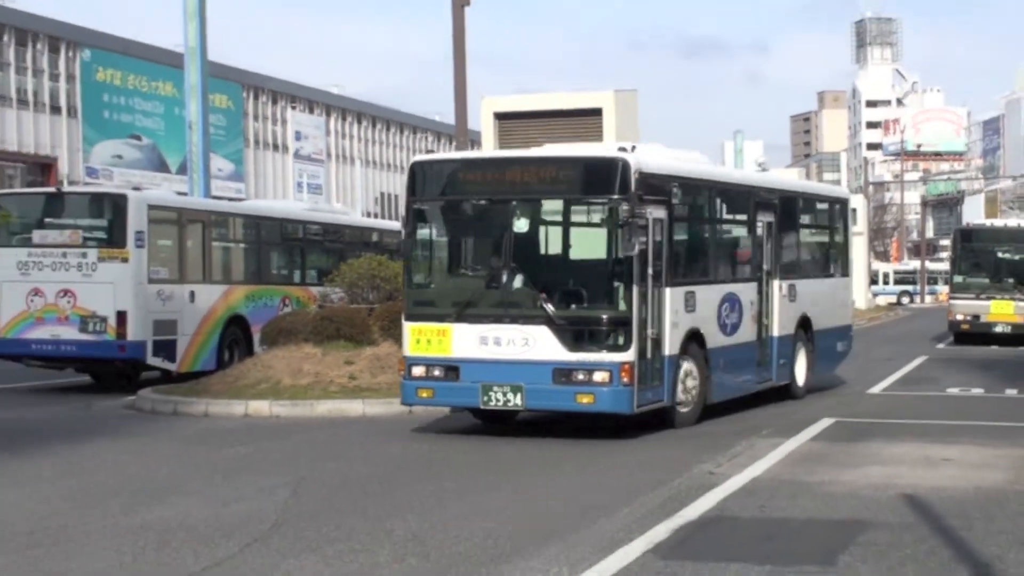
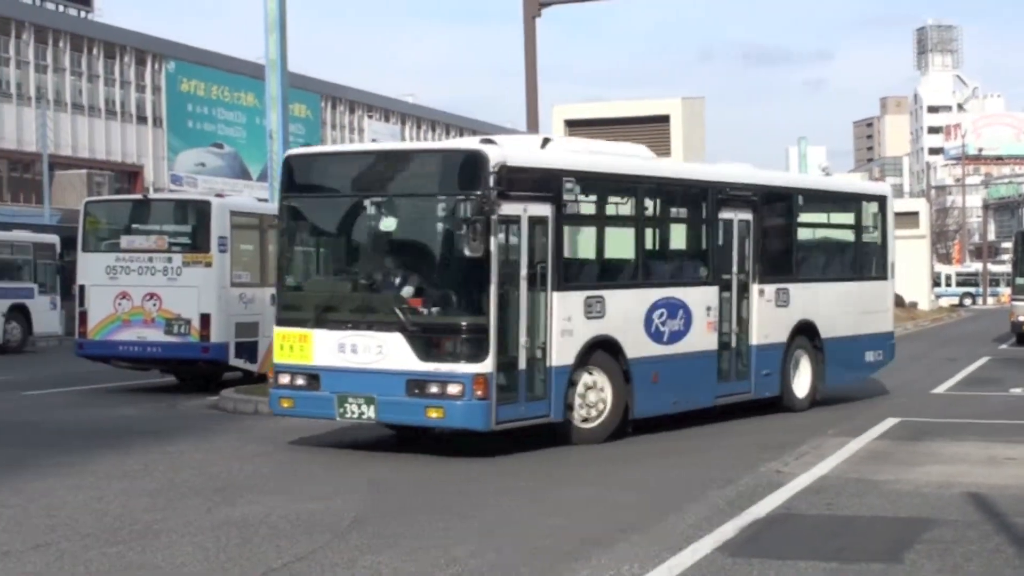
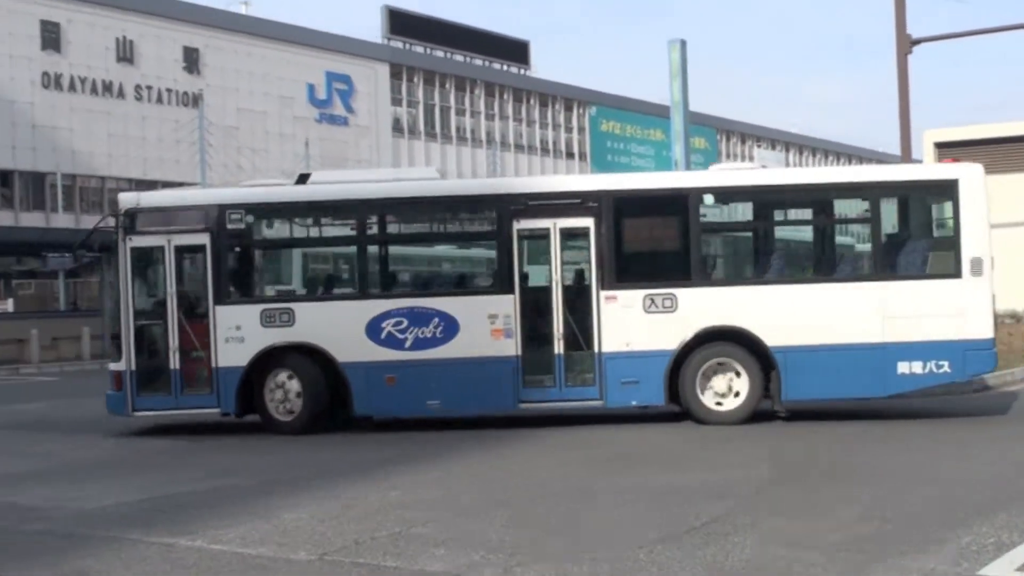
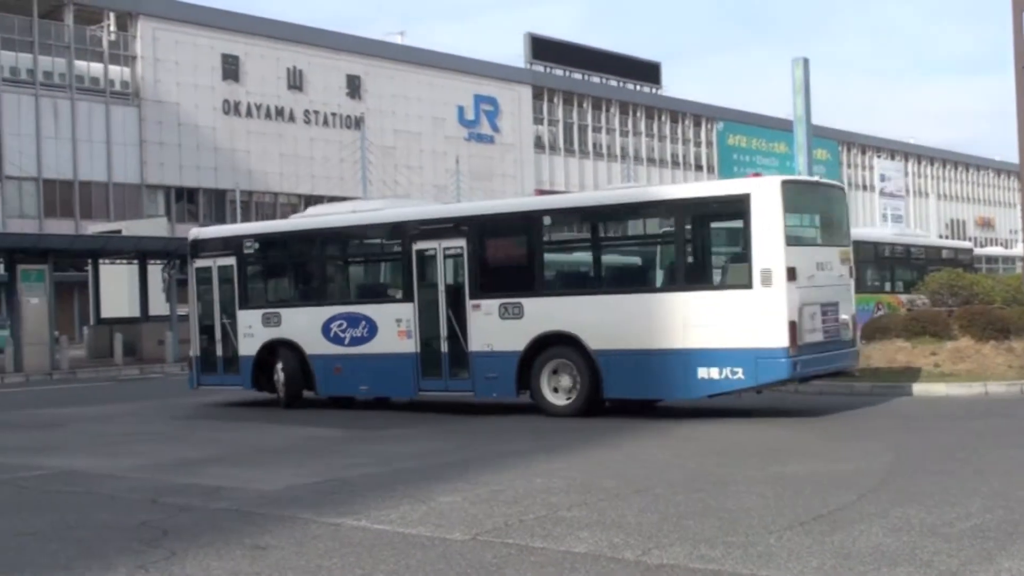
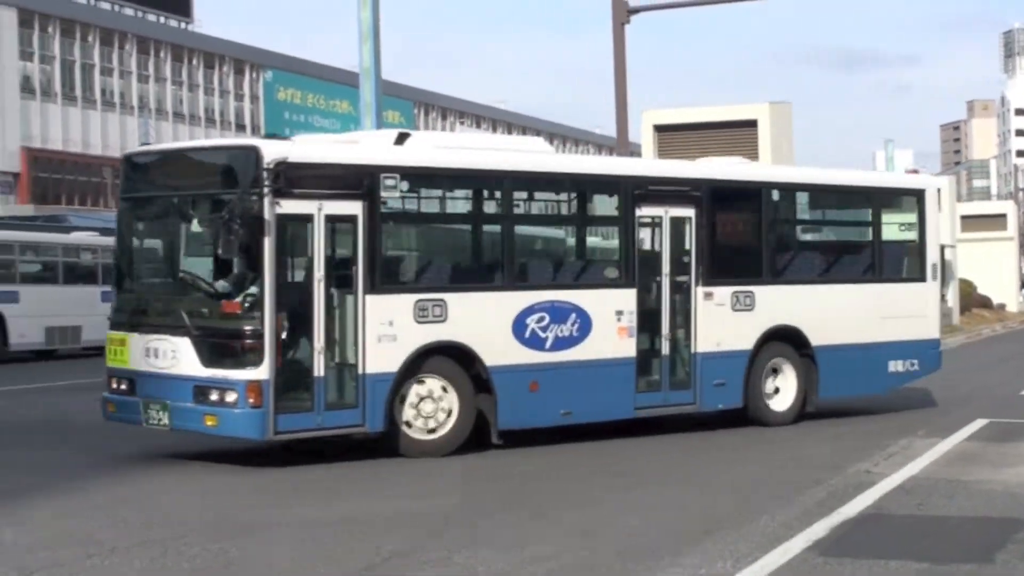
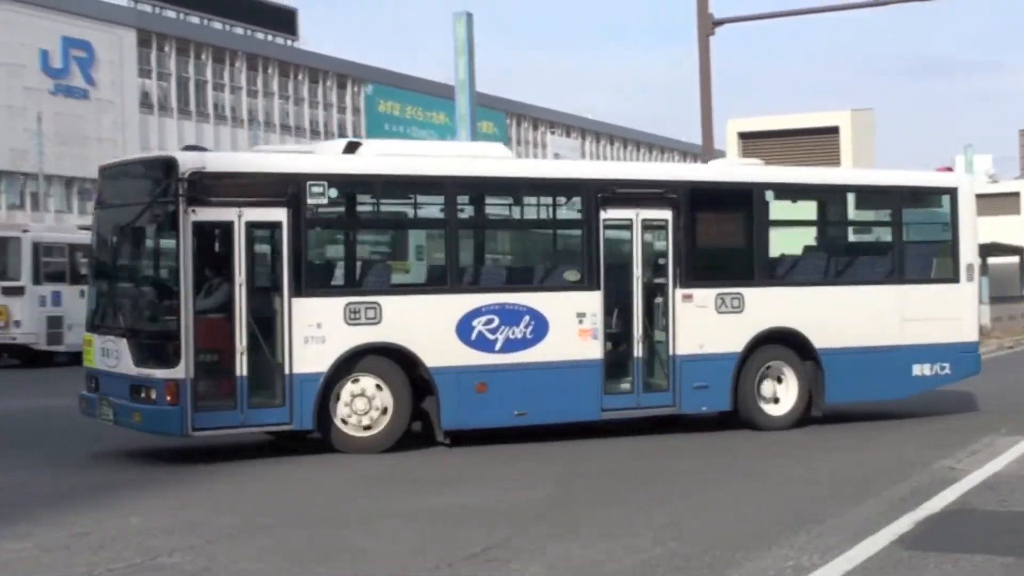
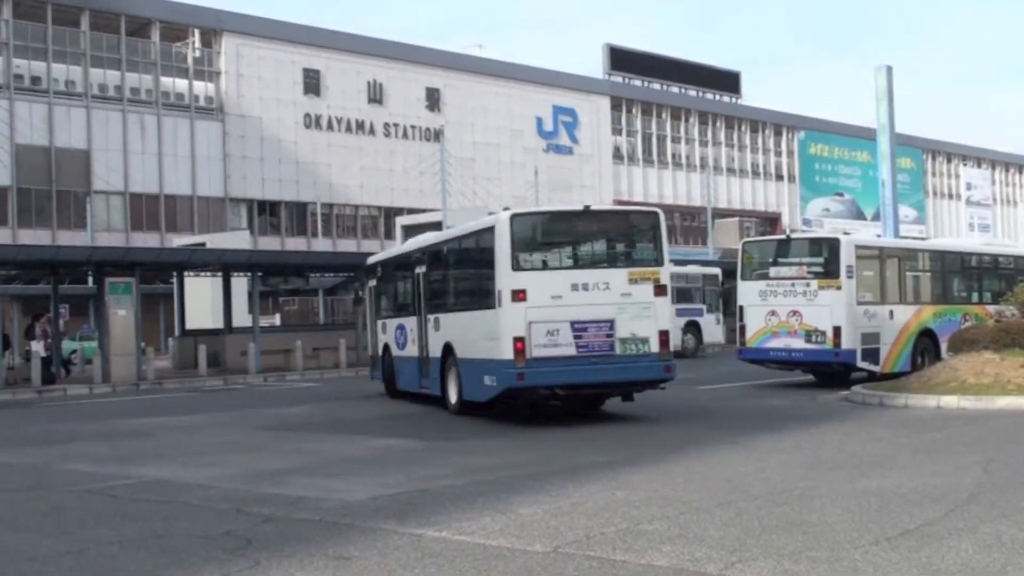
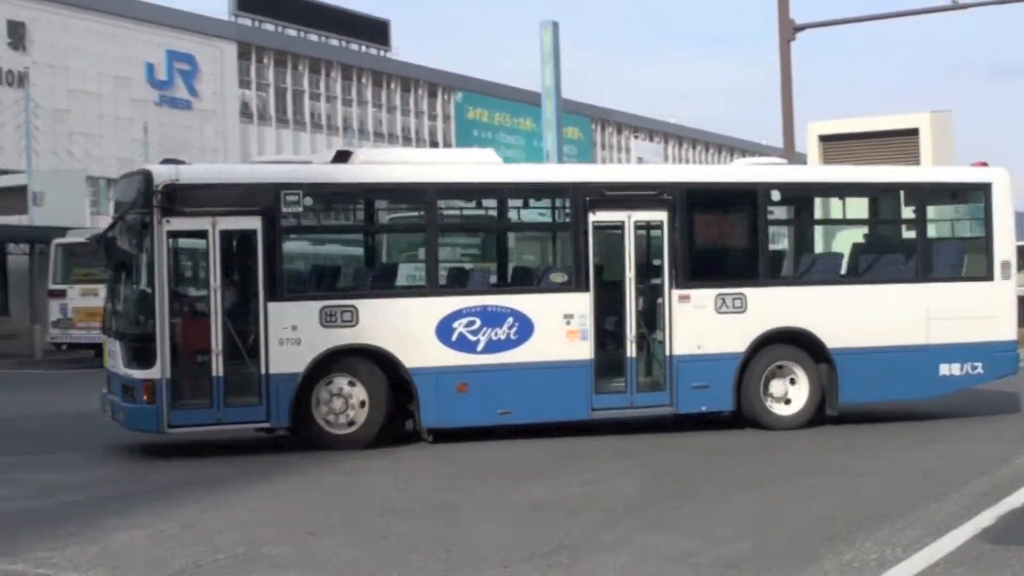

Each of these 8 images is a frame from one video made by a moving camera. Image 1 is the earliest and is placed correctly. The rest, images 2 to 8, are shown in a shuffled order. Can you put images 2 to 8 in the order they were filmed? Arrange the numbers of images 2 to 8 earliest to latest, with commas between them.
2, 5, 6, 8, 3, 4, 7
